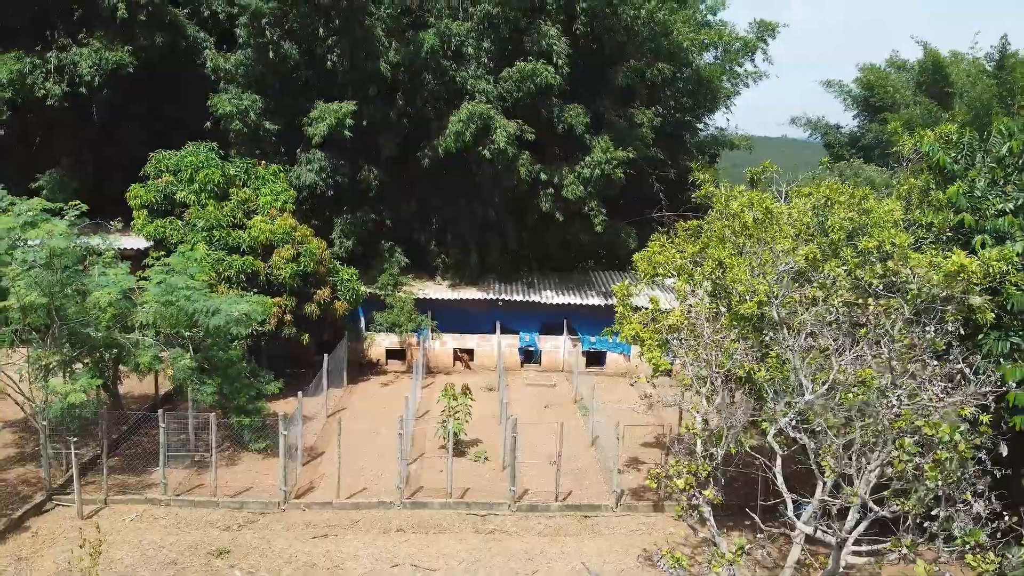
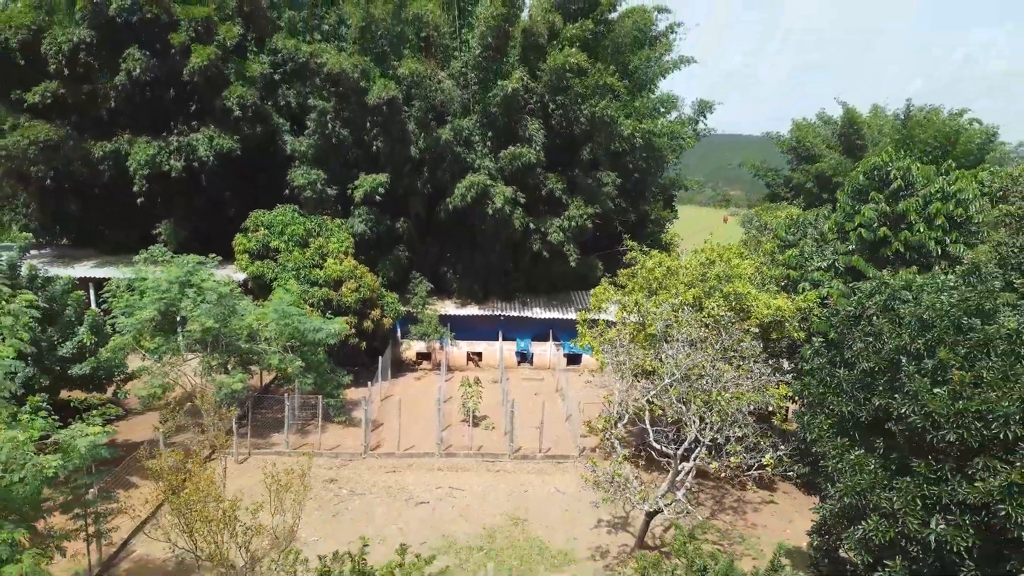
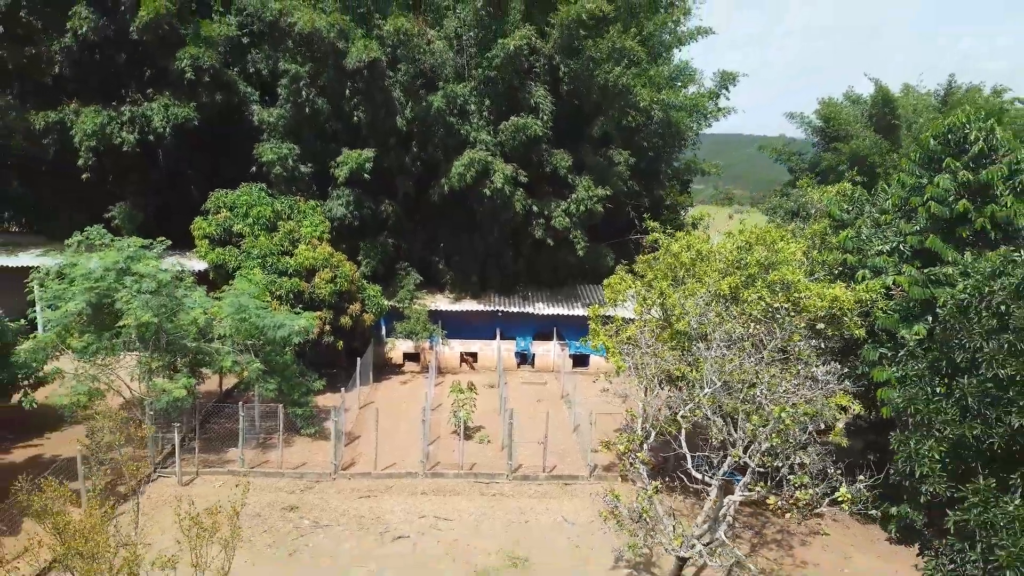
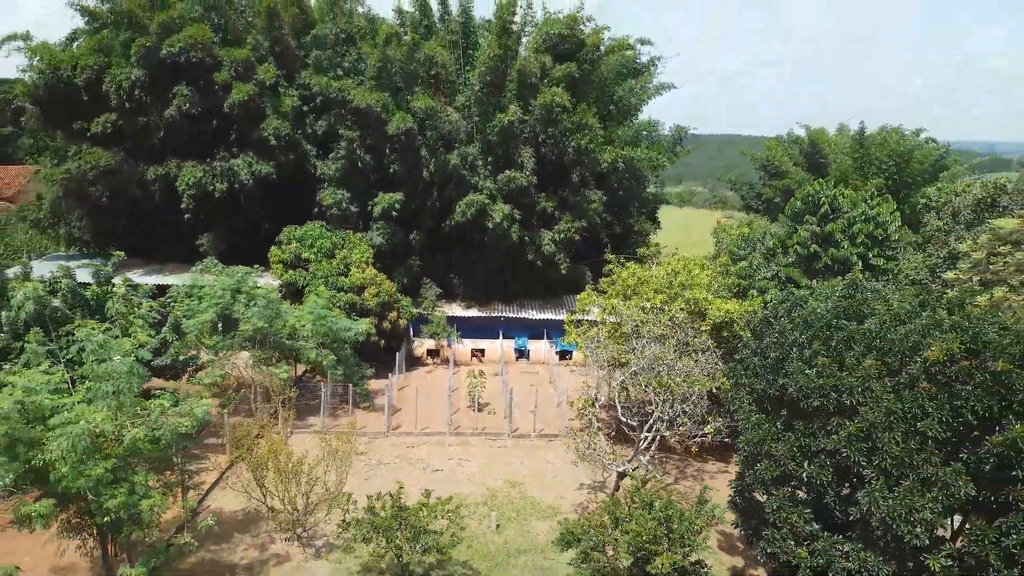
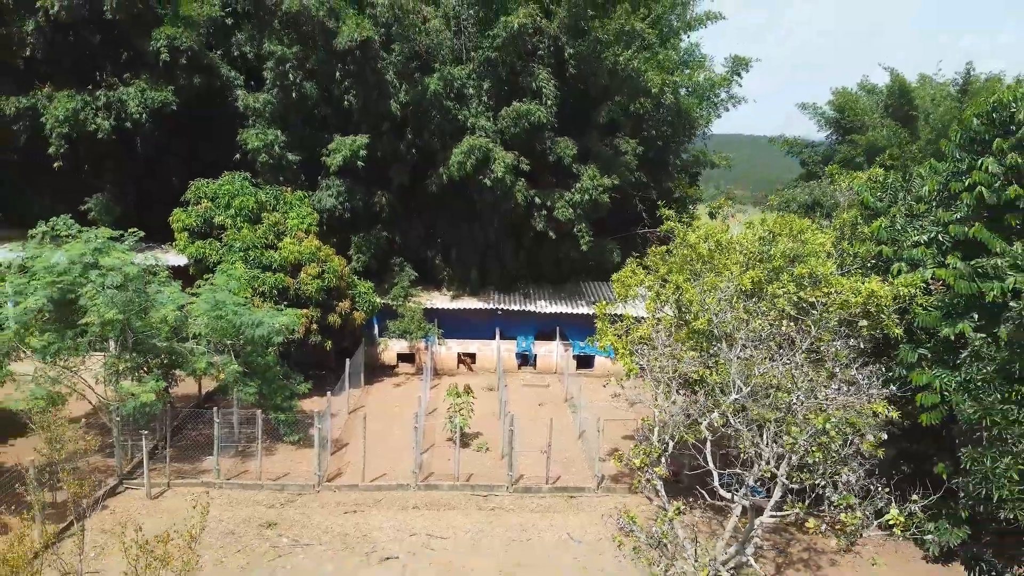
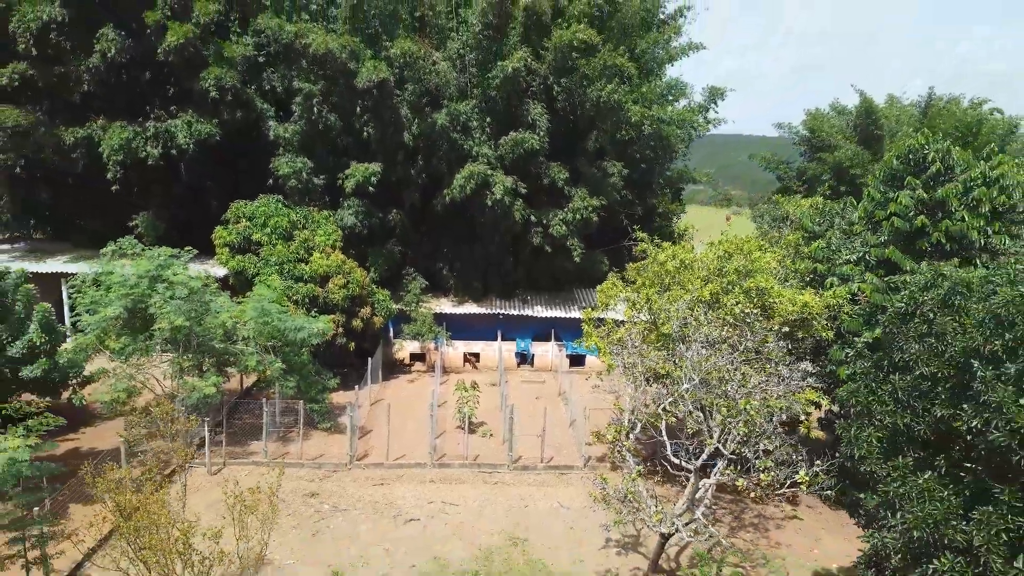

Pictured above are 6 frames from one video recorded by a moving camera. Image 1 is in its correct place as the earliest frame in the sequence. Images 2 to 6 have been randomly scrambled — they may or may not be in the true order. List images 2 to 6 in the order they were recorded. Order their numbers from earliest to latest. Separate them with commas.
5, 3, 6, 2, 4
